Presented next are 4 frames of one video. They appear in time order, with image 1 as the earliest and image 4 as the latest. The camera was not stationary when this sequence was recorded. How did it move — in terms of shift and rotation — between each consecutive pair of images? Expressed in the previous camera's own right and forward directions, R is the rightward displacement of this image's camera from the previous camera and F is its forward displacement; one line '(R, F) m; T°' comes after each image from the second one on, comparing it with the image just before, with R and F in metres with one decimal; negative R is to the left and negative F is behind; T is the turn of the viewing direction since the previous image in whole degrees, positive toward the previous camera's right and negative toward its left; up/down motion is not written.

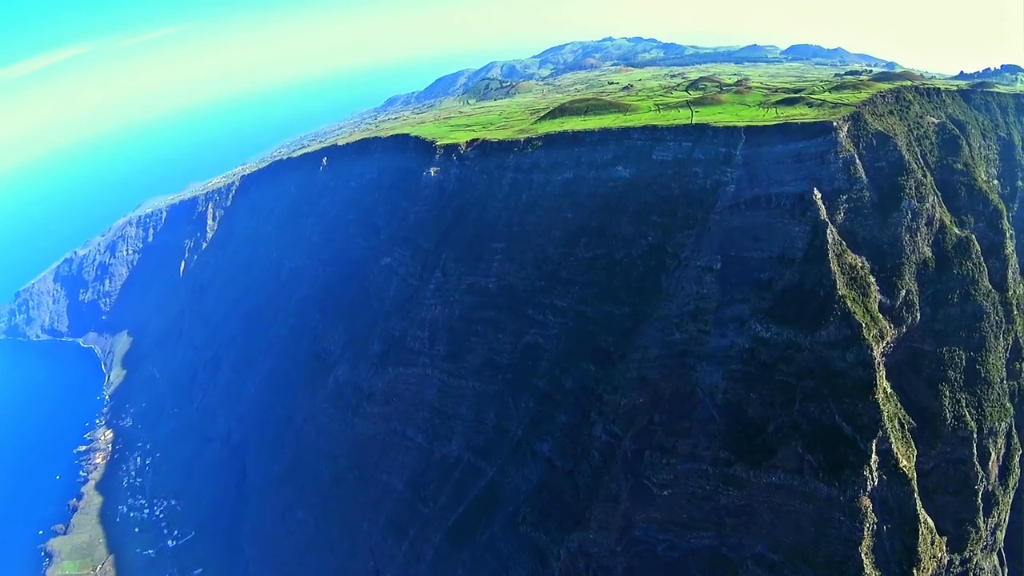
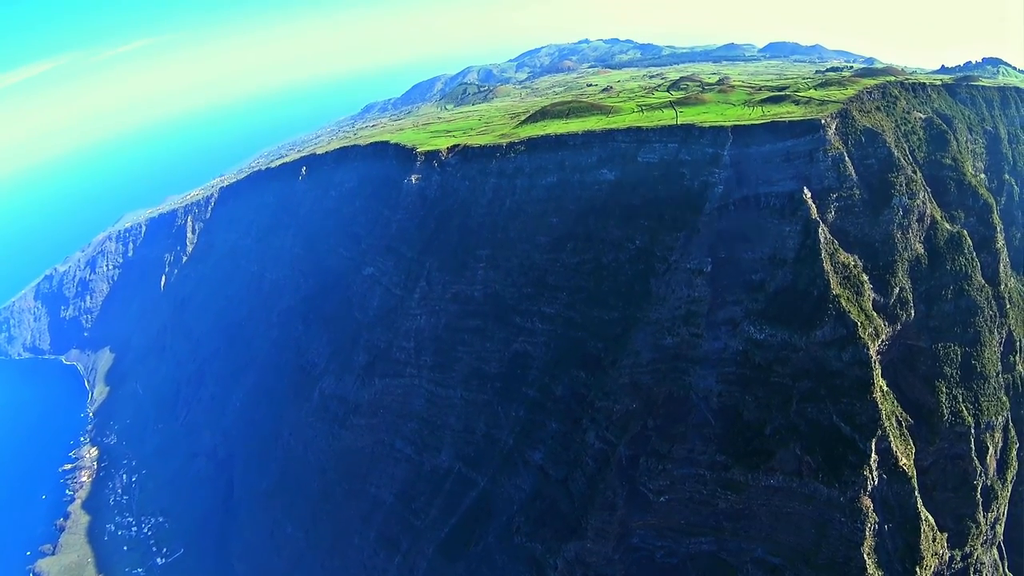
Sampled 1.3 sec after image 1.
(-0.2, +0.9) m; +1°
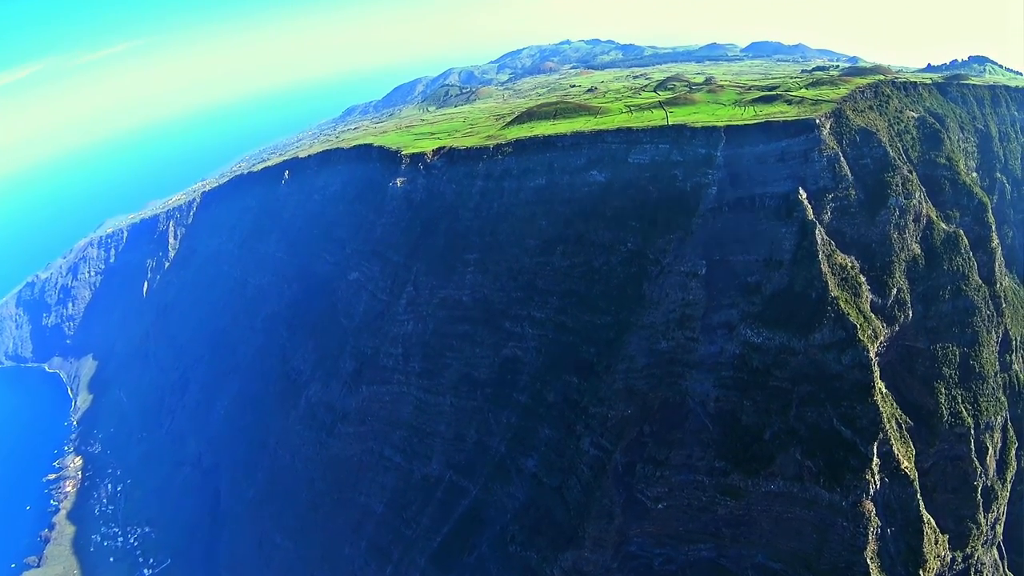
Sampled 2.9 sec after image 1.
(-0.4, +0.9) m; +1°
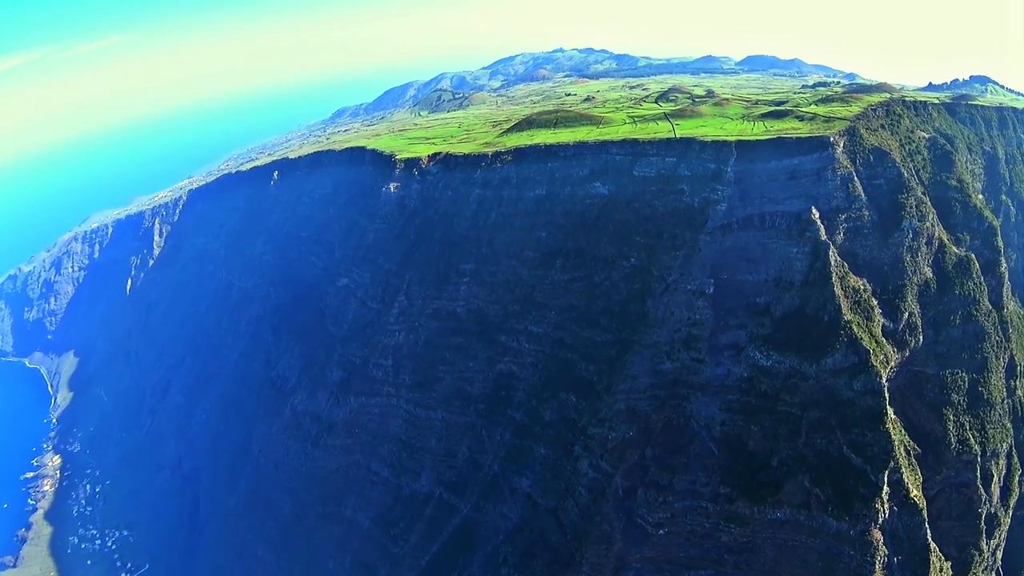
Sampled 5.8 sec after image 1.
(-0.8, +1.5) m; +1°
